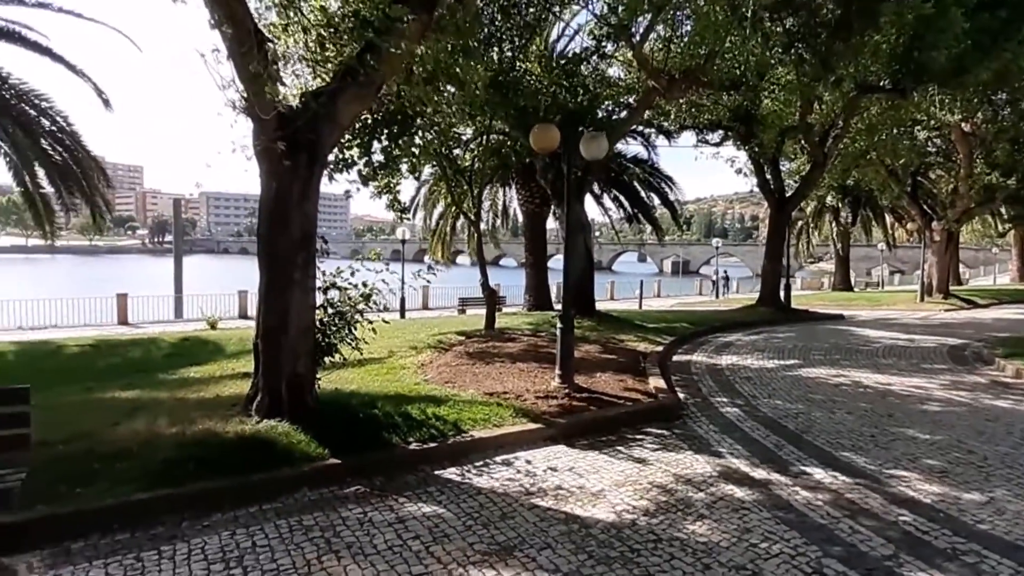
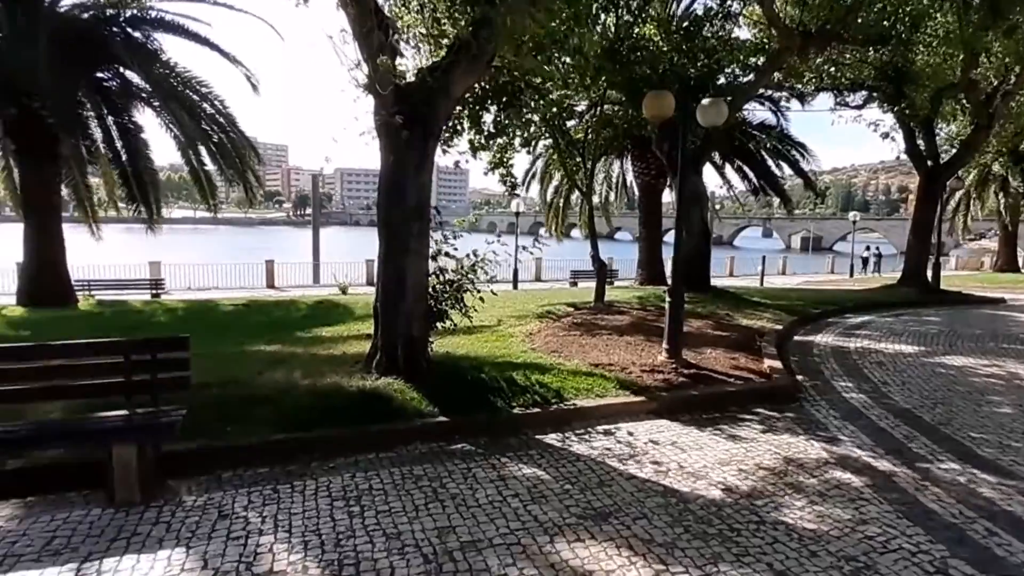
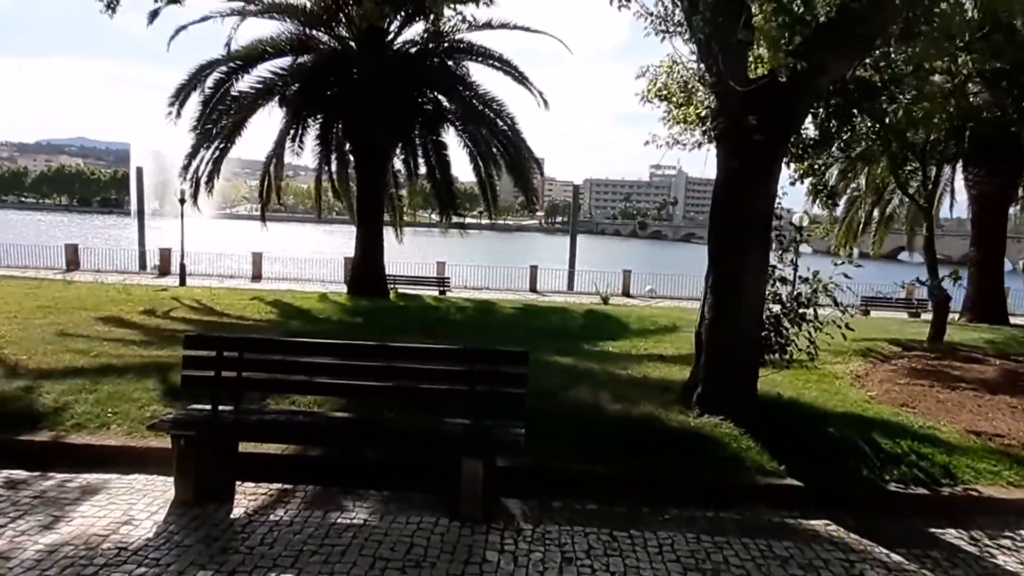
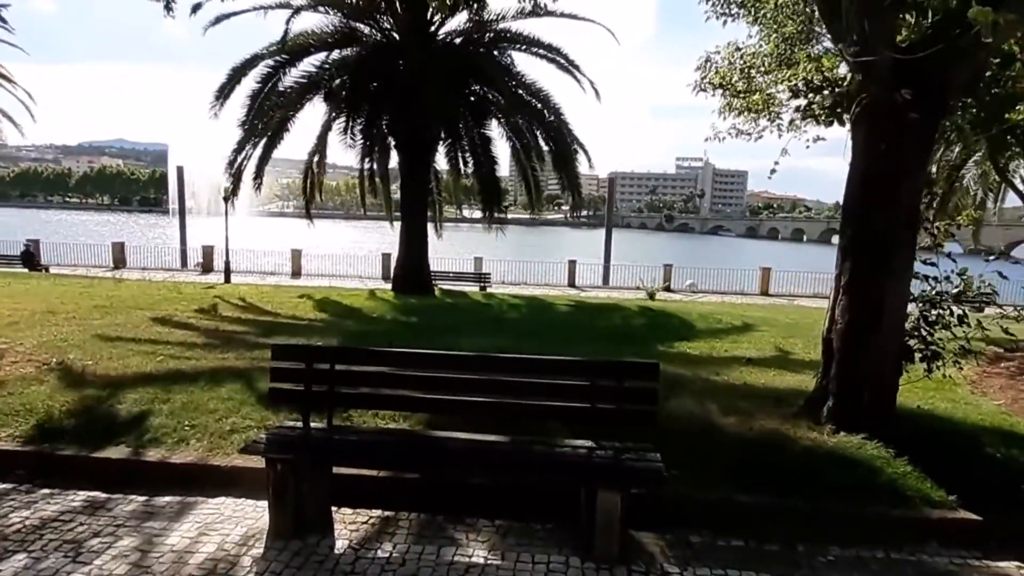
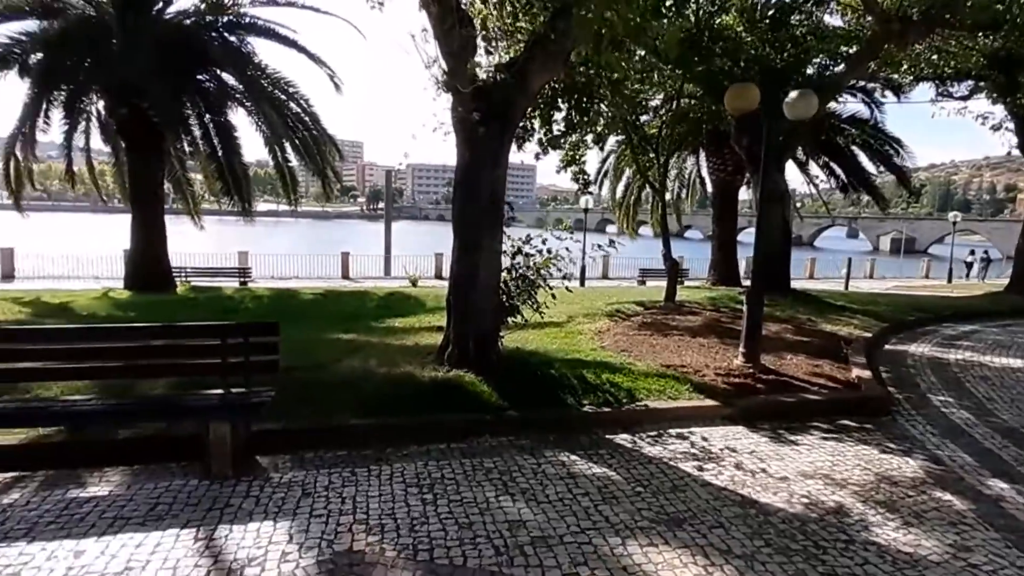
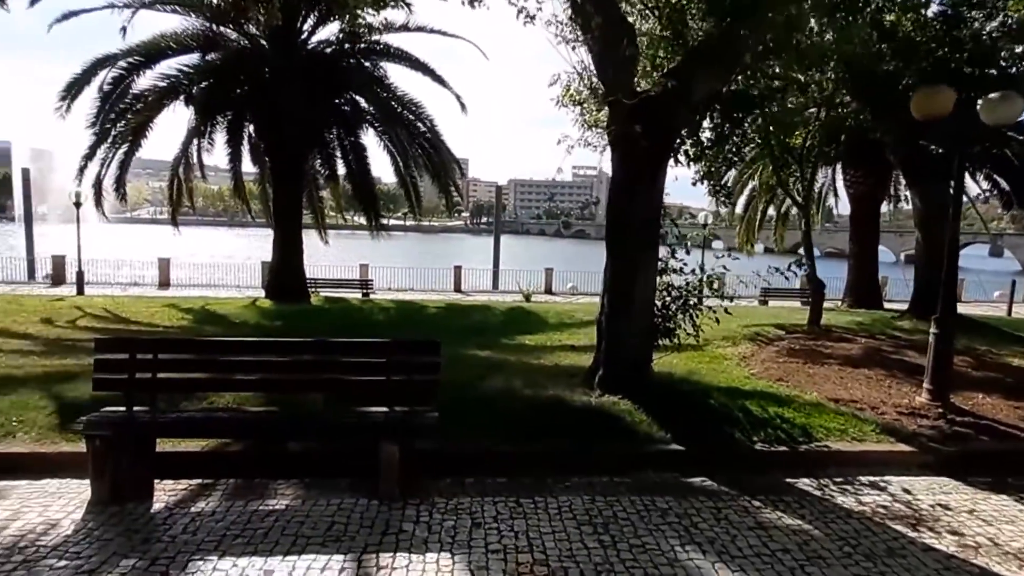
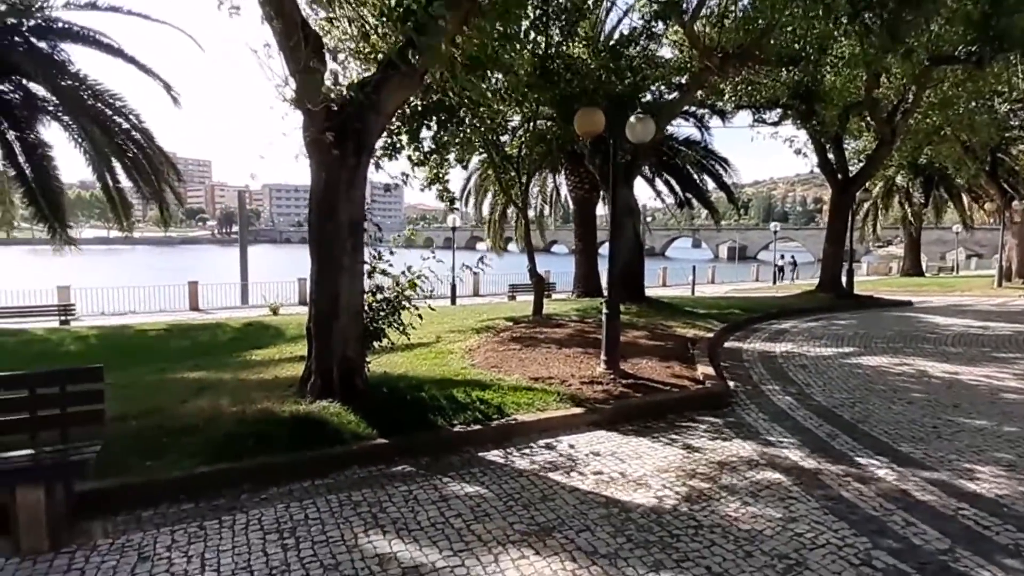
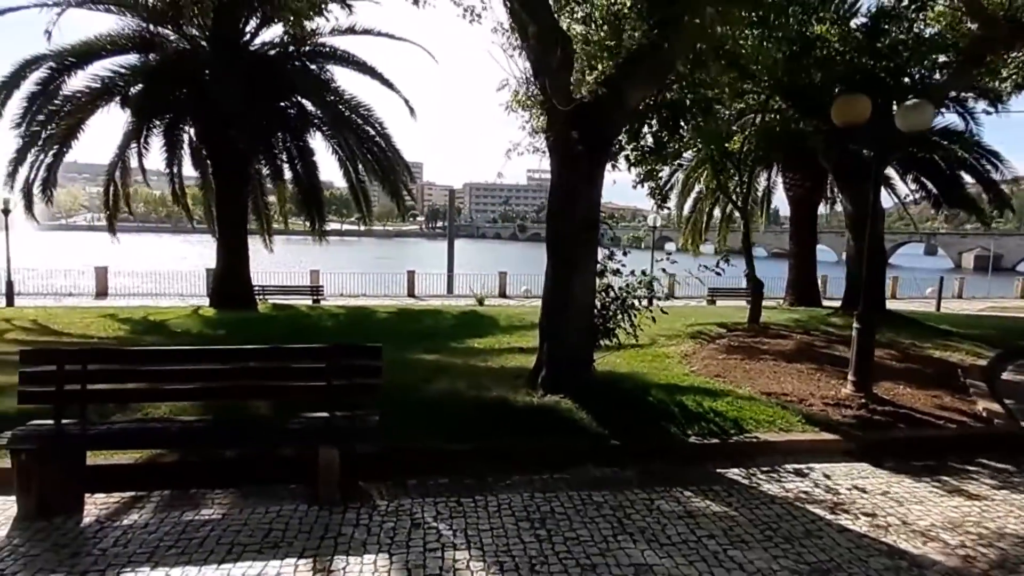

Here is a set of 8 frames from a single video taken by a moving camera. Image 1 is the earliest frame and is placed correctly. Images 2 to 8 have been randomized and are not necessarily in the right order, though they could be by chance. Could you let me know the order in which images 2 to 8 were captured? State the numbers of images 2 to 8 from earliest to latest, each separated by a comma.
7, 2, 5, 8, 6, 3, 4
